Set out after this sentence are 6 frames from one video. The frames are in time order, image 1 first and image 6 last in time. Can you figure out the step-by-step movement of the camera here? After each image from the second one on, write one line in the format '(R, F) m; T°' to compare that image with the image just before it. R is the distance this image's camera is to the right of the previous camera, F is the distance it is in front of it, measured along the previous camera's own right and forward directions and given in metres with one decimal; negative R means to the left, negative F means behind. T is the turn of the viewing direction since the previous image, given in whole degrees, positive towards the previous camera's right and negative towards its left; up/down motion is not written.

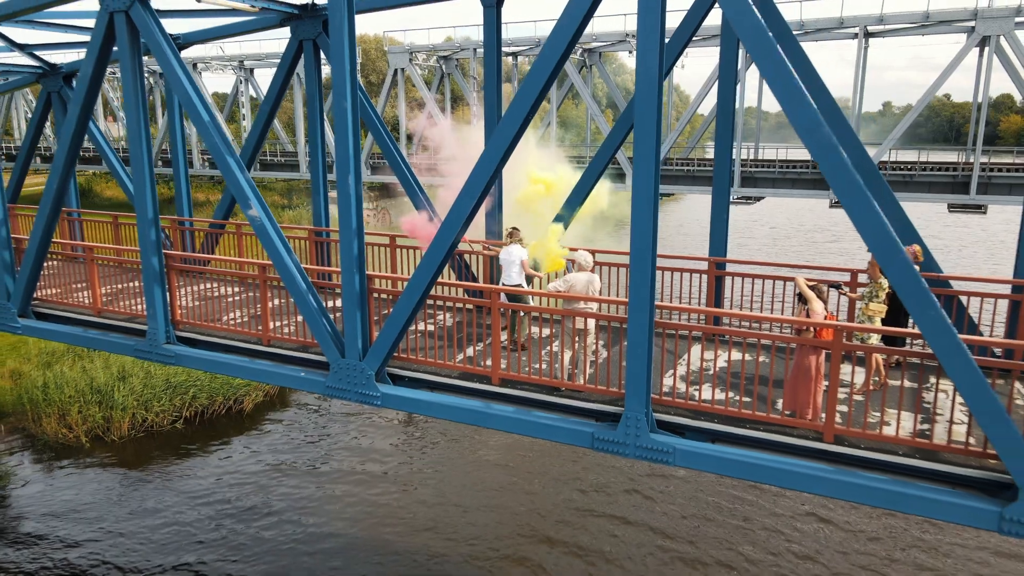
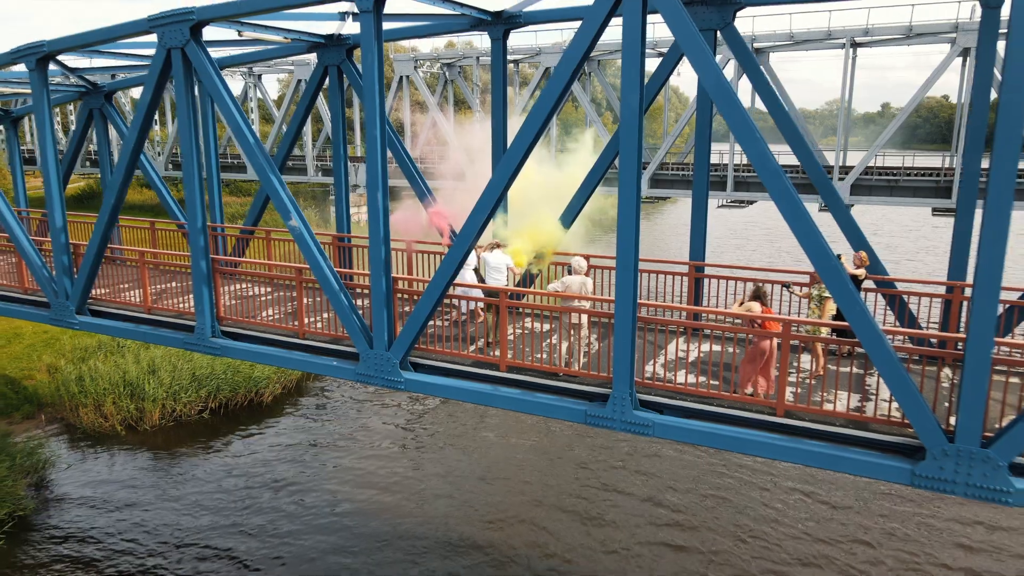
(0.0, -1.0) m; 0°
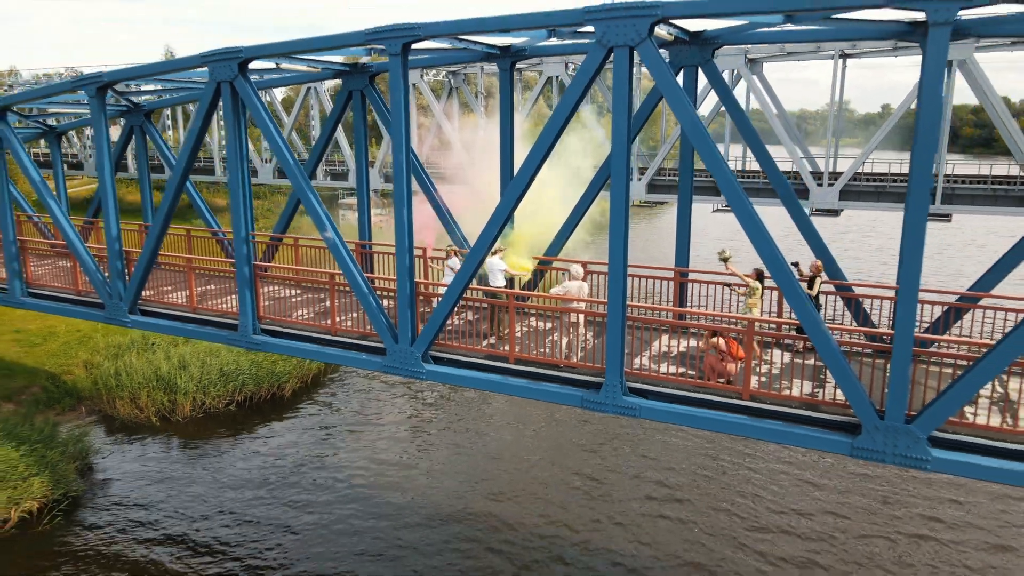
(-0.1, -1.0) m; 0°
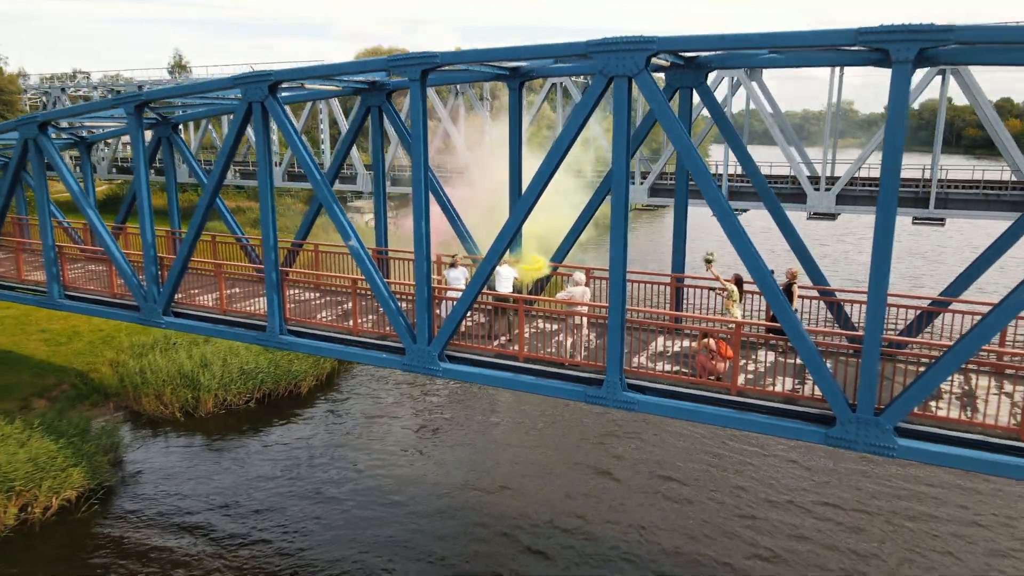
(-0.1, -0.7) m; 0°
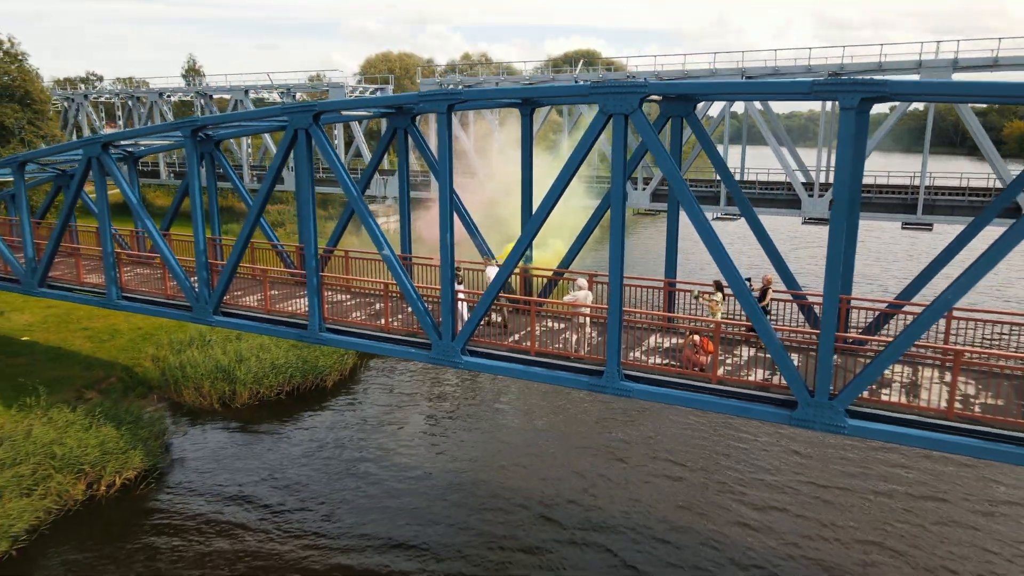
(-0.1, -1.3) m; 0°
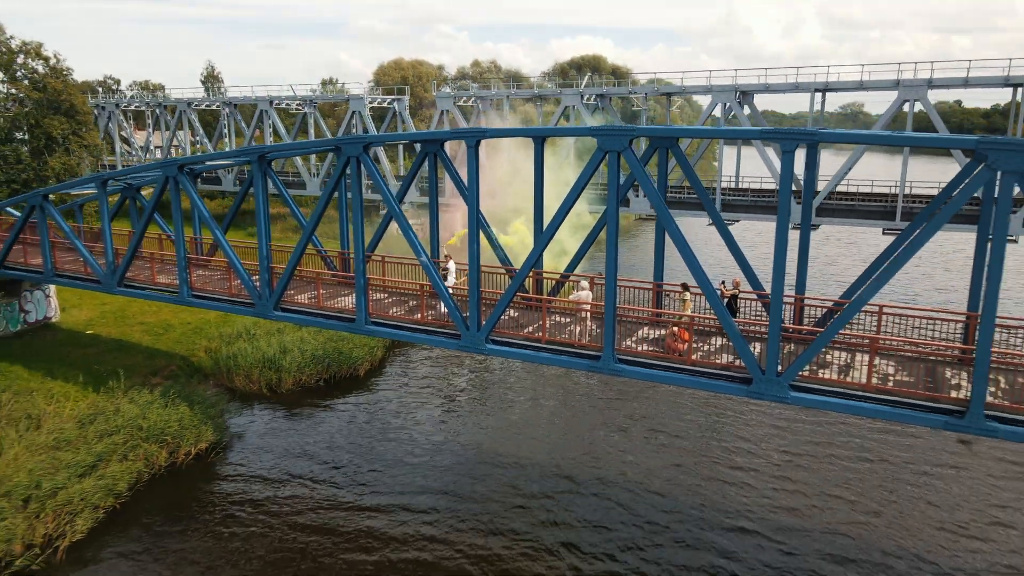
(-0.1, -2.2) m; 0°
